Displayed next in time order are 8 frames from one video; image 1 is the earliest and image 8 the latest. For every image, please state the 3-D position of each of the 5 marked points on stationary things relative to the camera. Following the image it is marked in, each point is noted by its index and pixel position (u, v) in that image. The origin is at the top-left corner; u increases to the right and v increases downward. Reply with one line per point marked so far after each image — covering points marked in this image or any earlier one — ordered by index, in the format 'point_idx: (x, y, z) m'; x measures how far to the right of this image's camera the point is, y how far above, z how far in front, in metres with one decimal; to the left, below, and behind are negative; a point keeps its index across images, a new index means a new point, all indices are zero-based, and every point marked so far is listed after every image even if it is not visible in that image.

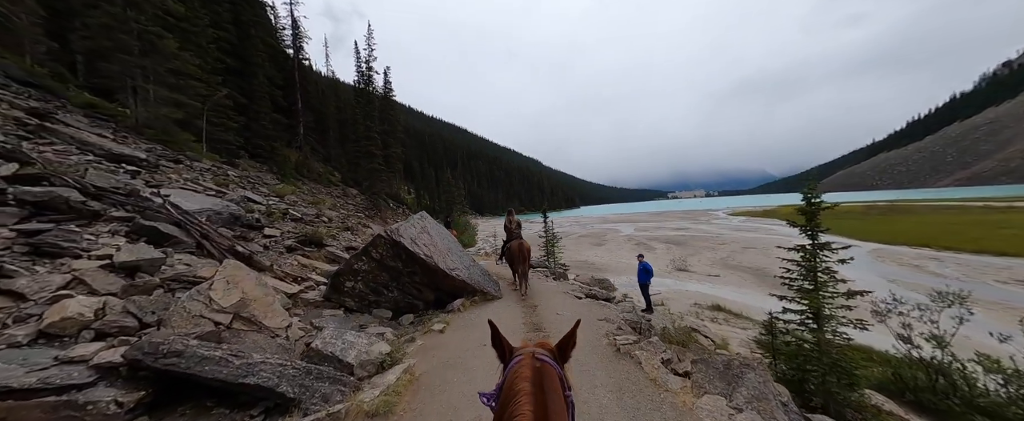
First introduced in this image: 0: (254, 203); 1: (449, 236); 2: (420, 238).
0: (-9.2, +0.3, +10.7) m
1: (-1.8, -0.7, +8.5) m
2: (-2.1, -0.7, +7.0) m
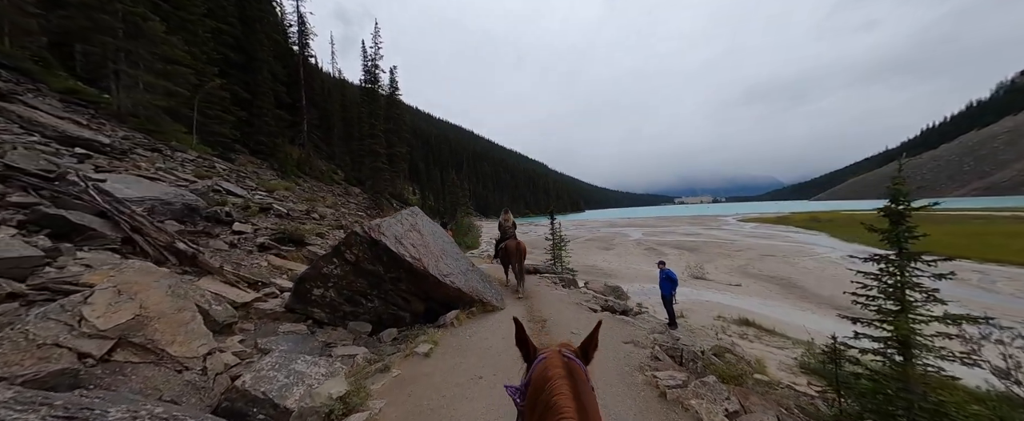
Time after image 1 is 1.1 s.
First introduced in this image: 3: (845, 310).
0: (-9.0, +0.5, +9.7) m
1: (-1.6, -0.6, +7.3) m
2: (-2.0, -0.5, +5.9) m
3: (+13.8, -4.1, +12.4) m
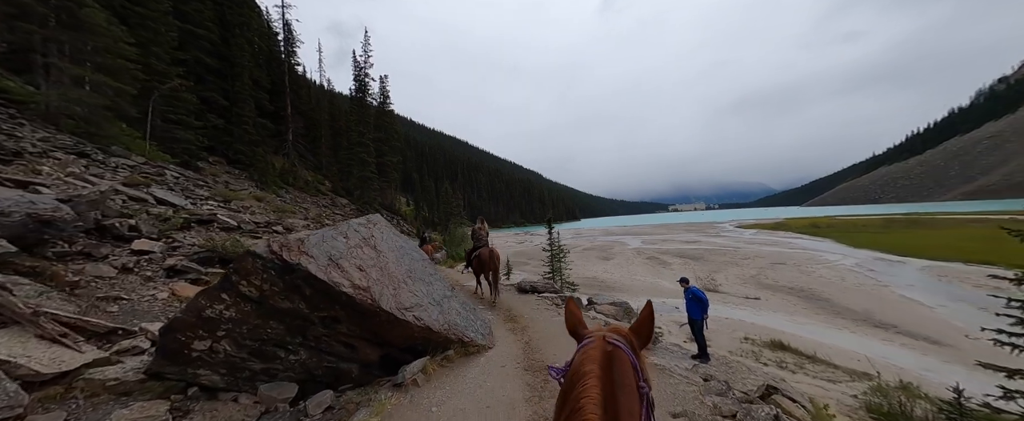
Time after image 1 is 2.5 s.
0: (-9.2, +0.1, +7.9) m
1: (-1.8, -0.8, +5.6) m
2: (-2.2, -0.7, +4.1) m
3: (+13.6, -4.2, +10.8) m
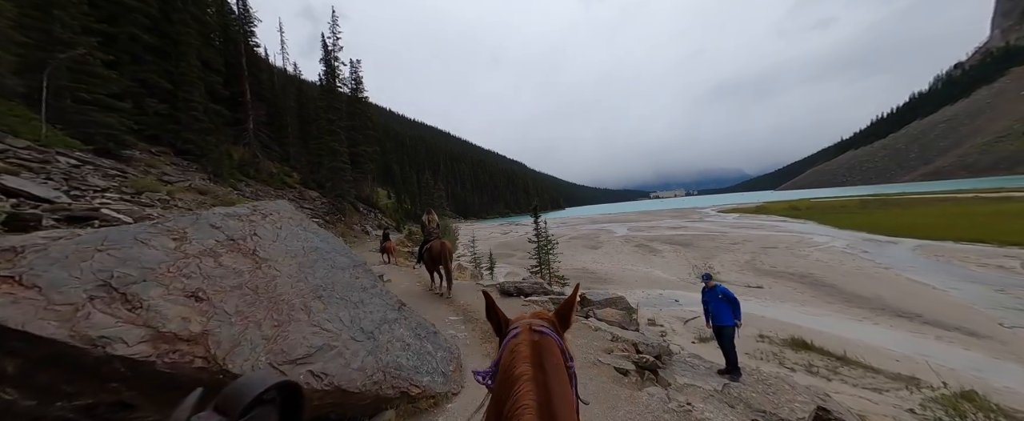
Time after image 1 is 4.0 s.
0: (-9.7, +0.2, +5.6) m
1: (-2.2, -0.6, +3.7) m
2: (-2.4, -0.5, +2.2) m
3: (+13.1, -3.5, +9.8) m
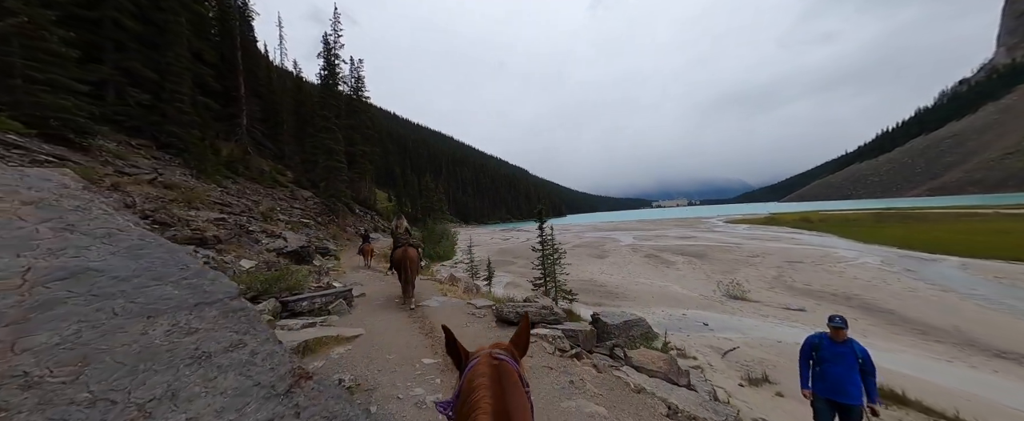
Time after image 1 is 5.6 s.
0: (-9.6, +0.5, +3.7) m
1: (-2.1, -0.4, +1.8) m
2: (-2.4, -0.3, +0.3) m
3: (+13.0, -3.8, +7.8) m
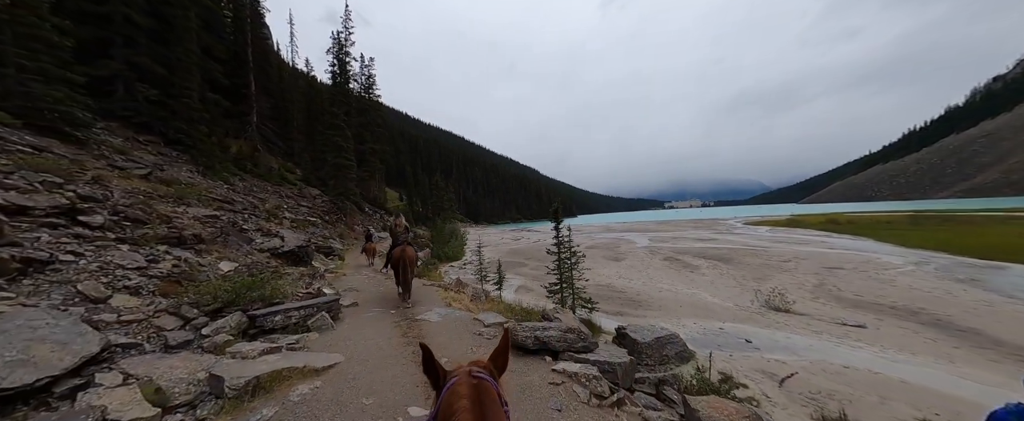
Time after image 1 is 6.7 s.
0: (-9.4, +0.6, +2.7) m
1: (-2.0, -0.4, +0.5) m
2: (-2.3, -0.3, -0.9) m
3: (+13.3, -3.8, +6.0) m
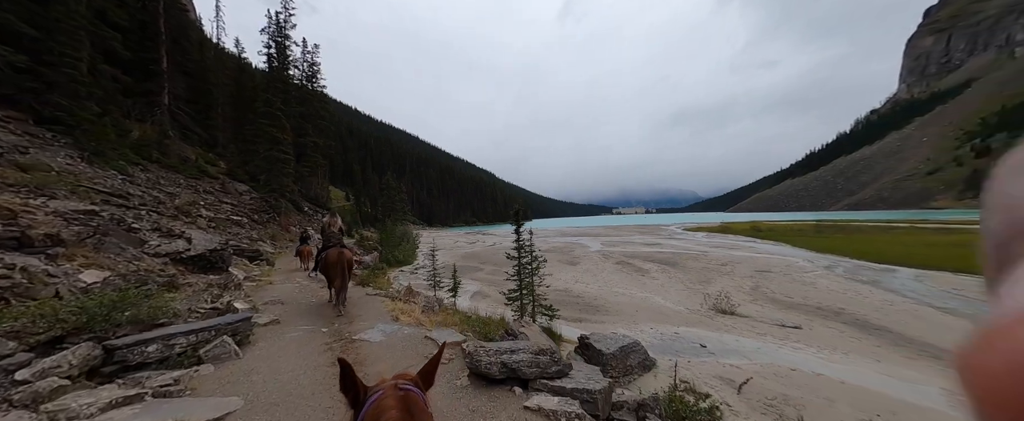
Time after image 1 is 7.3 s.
0: (-9.5, +0.9, +0.6) m
1: (-1.8, -0.3, -0.5) m
2: (-1.9, -0.2, -2.0) m
3: (+12.5, -4.1, +7.0) m
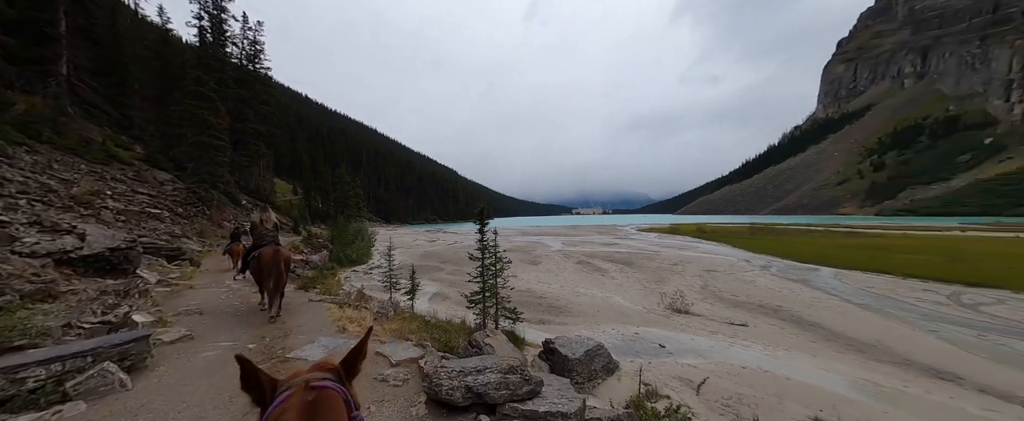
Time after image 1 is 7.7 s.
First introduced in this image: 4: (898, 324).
0: (-9.3, +1.0, -1.1) m
1: (-1.6, -0.3, -1.2) m
2: (-1.6, -0.2, -2.7) m
3: (+11.6, -4.4, +8.1) m
4: (+15.0, -4.4, +11.8) m
